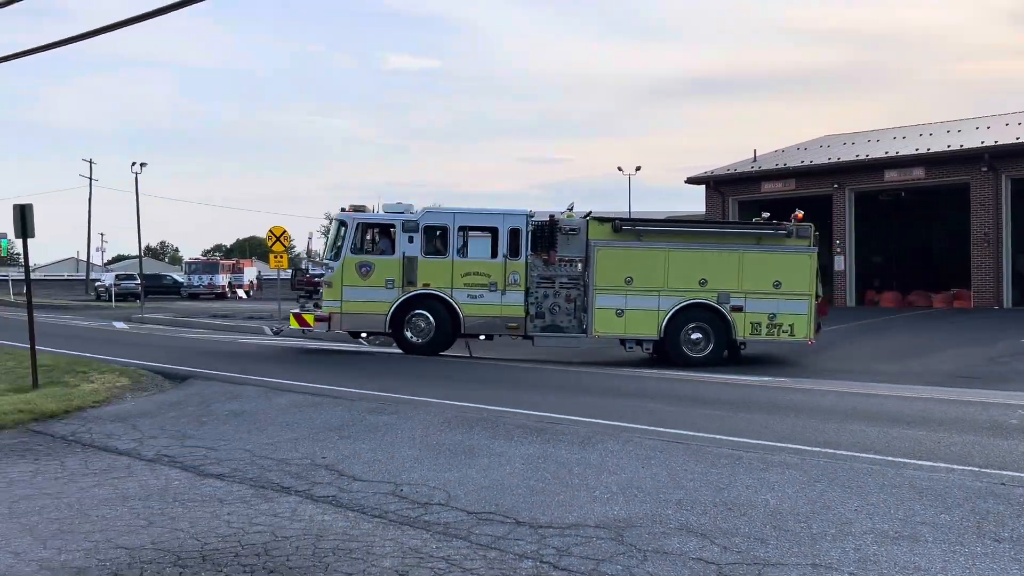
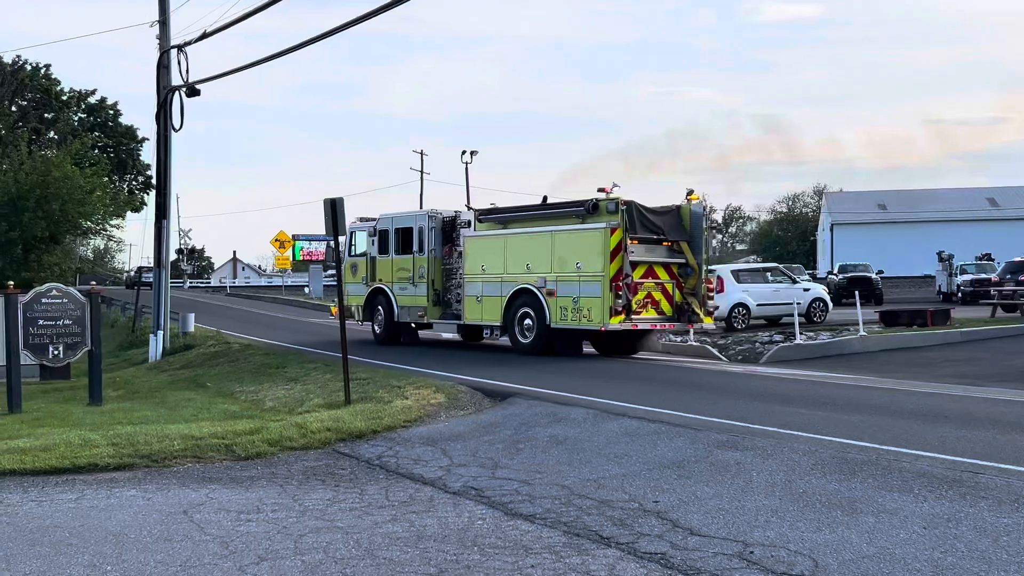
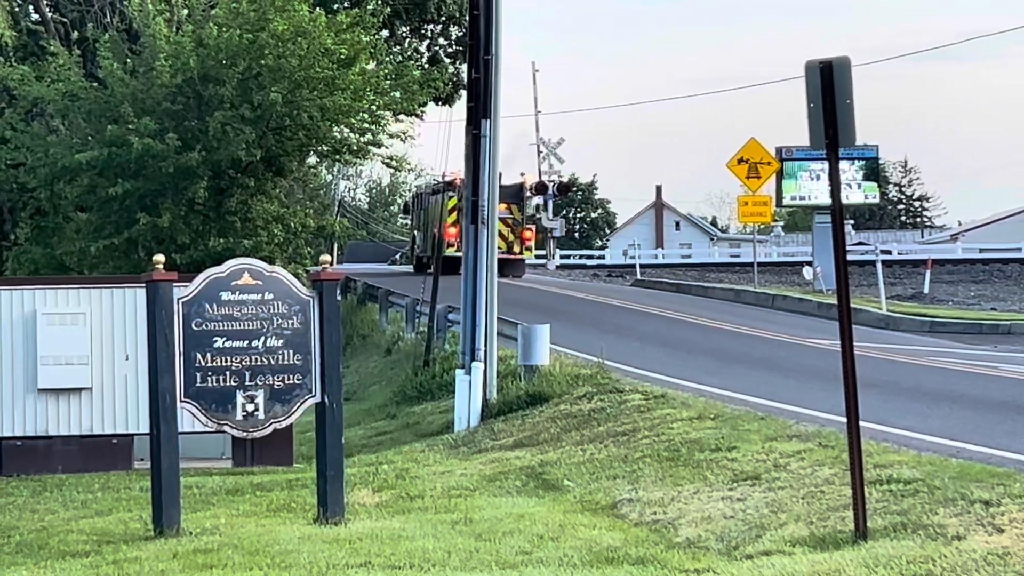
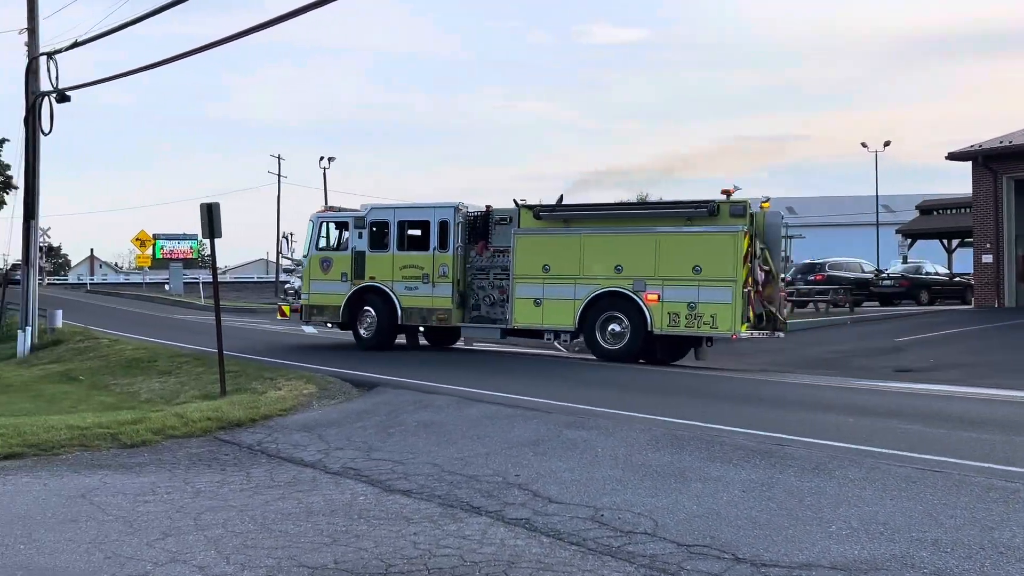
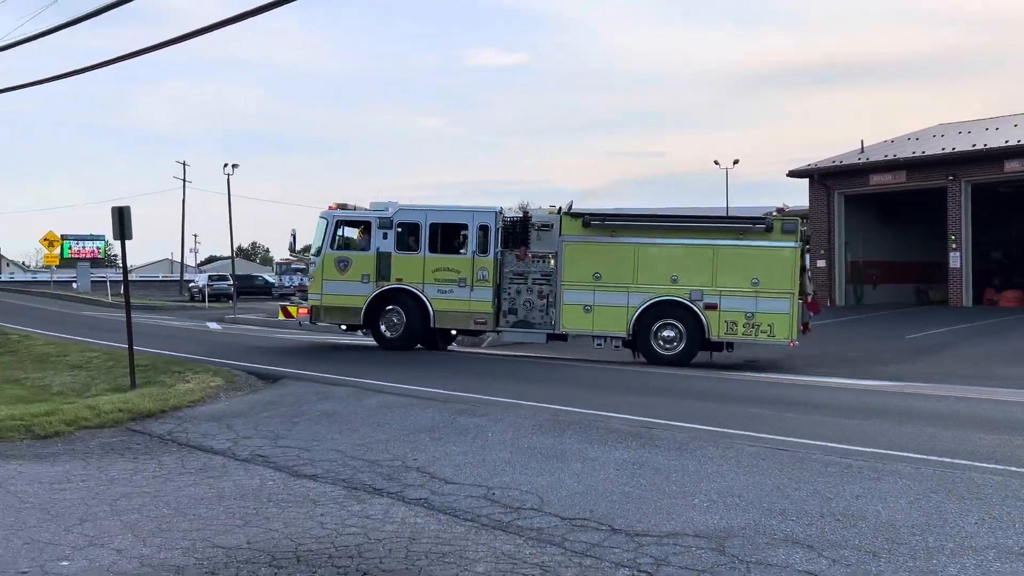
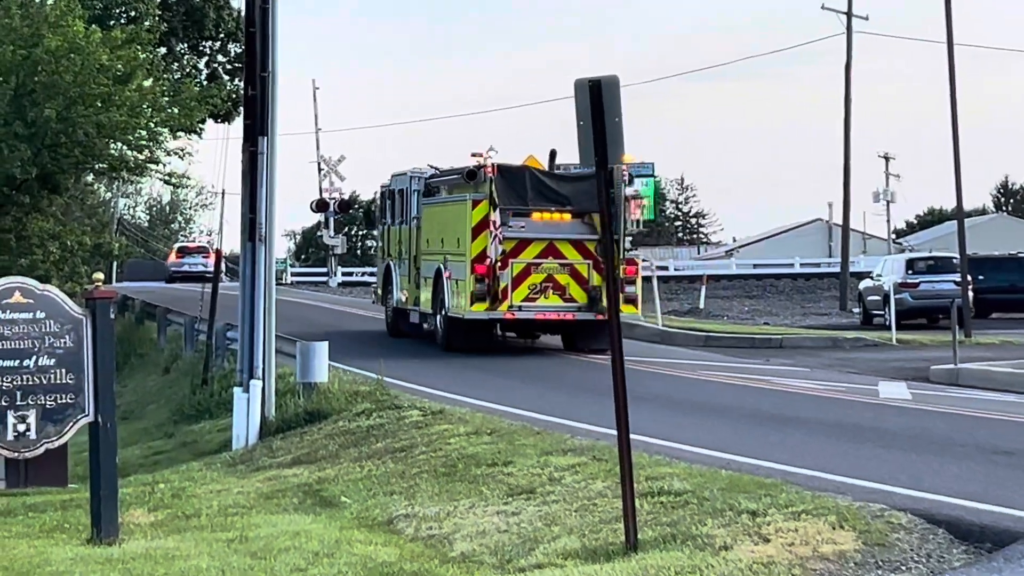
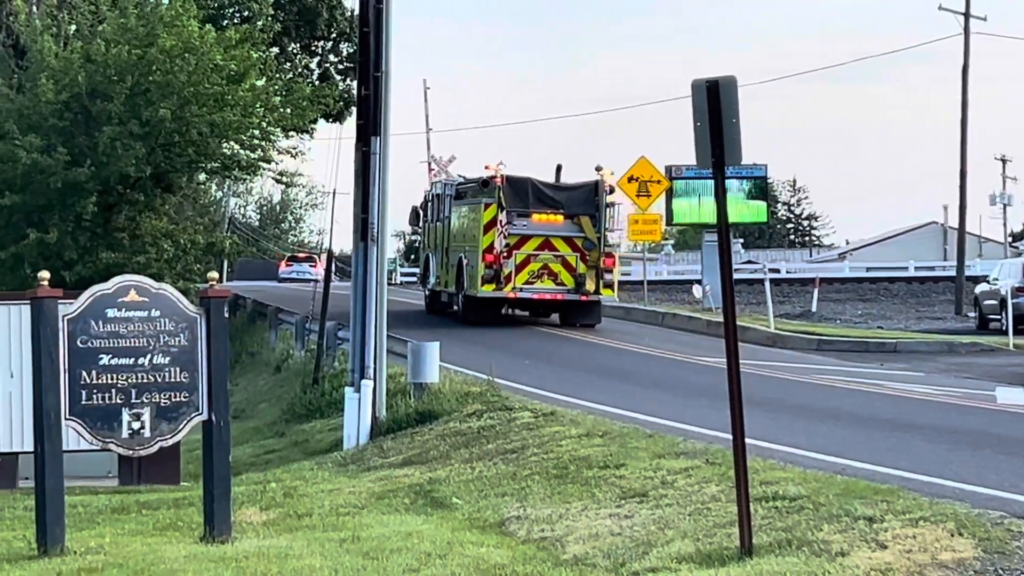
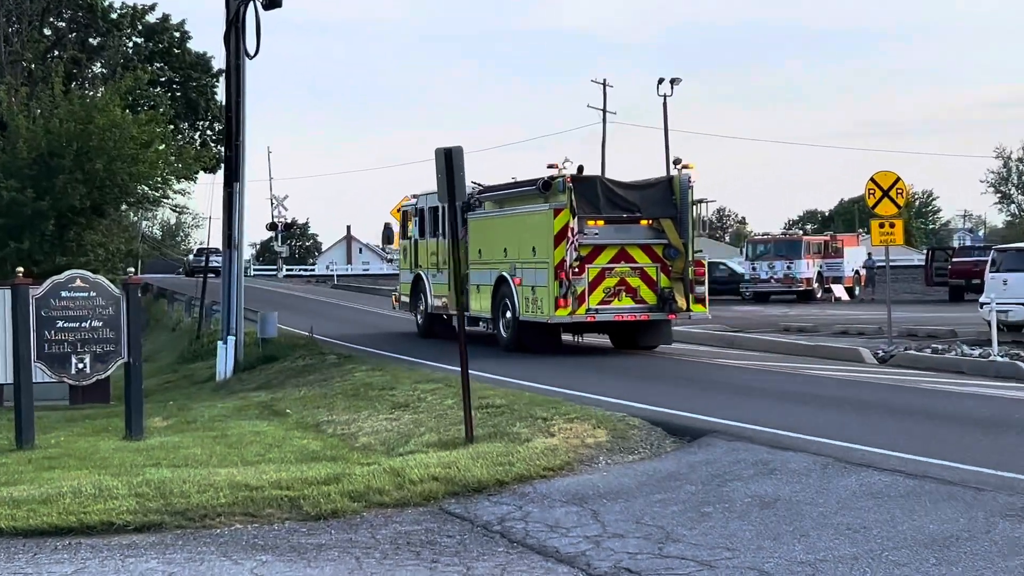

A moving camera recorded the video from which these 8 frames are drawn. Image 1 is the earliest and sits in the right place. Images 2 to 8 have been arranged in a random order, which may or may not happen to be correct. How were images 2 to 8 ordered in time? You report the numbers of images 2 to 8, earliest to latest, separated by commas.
5, 4, 2, 8, 6, 7, 3
